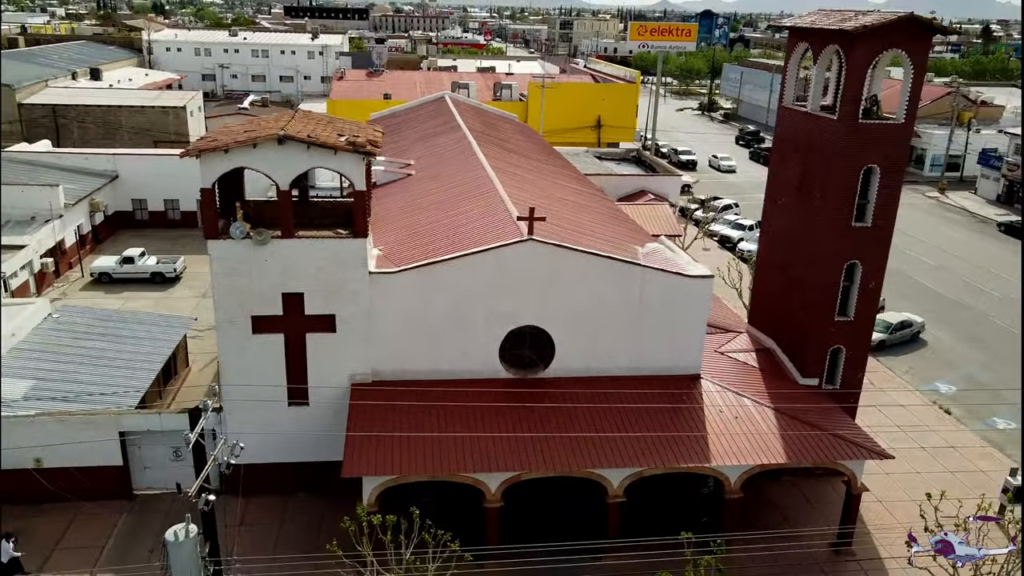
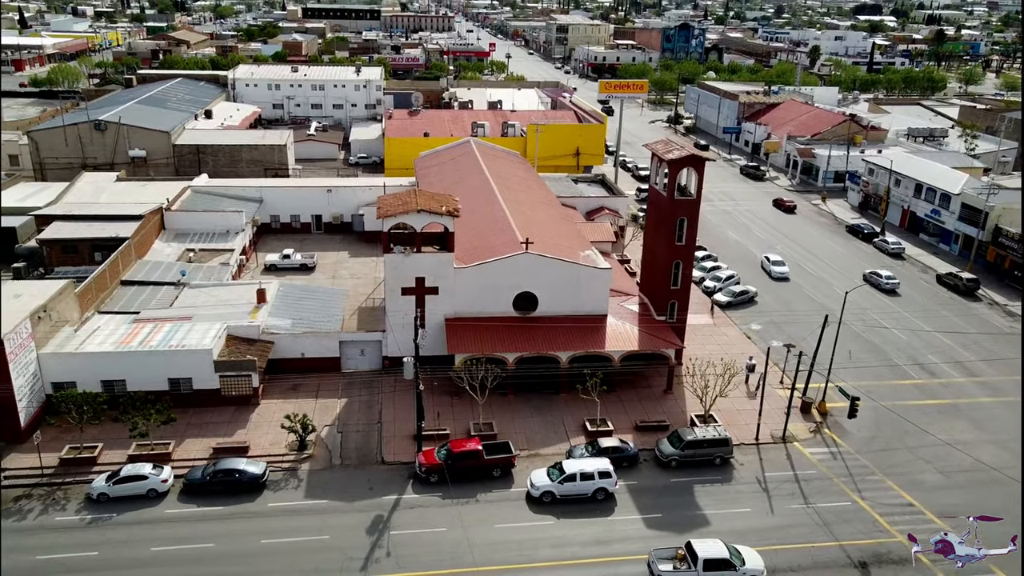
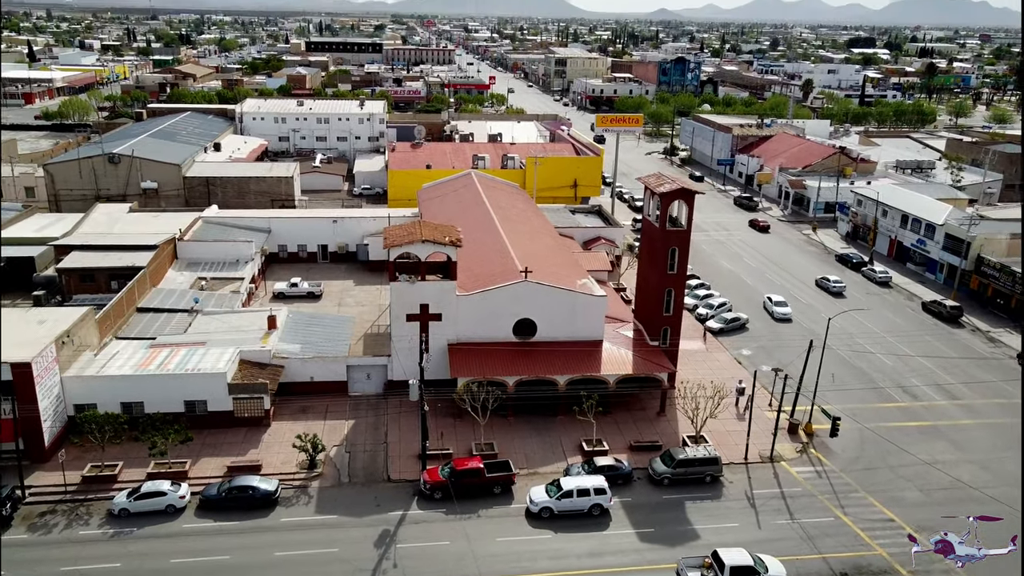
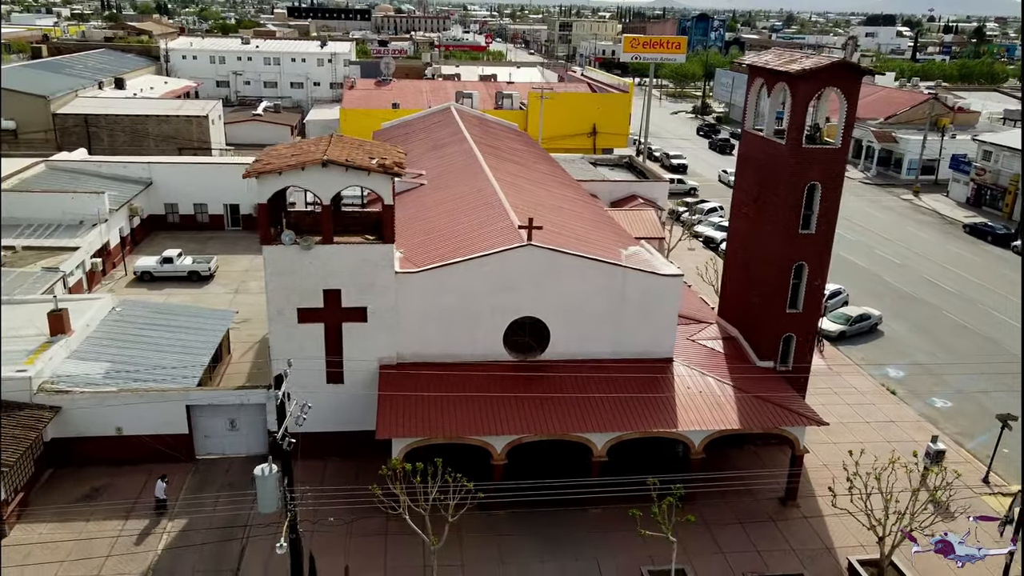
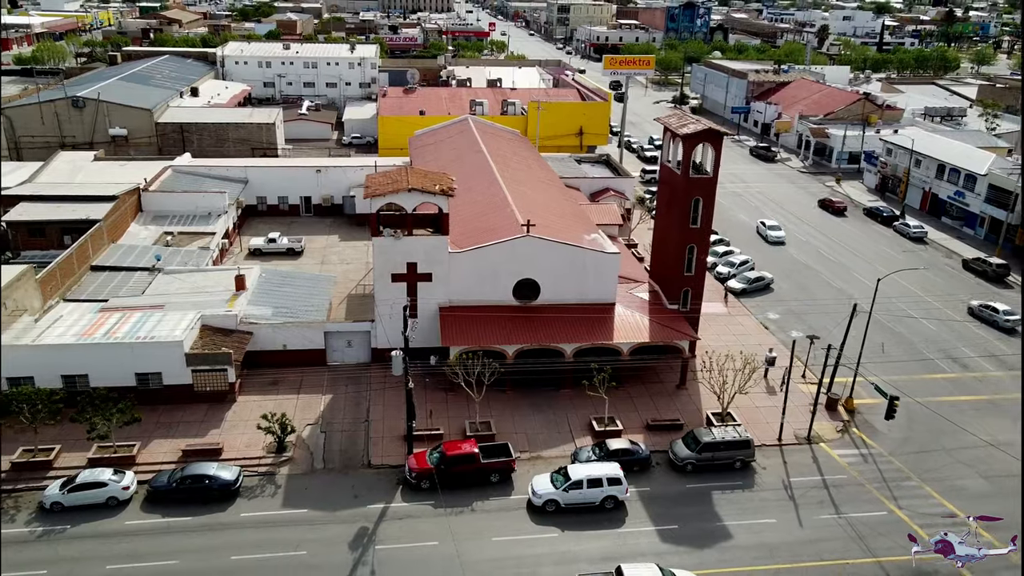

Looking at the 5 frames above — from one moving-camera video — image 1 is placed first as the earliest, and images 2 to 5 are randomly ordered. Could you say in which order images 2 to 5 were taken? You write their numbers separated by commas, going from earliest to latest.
4, 5, 2, 3
